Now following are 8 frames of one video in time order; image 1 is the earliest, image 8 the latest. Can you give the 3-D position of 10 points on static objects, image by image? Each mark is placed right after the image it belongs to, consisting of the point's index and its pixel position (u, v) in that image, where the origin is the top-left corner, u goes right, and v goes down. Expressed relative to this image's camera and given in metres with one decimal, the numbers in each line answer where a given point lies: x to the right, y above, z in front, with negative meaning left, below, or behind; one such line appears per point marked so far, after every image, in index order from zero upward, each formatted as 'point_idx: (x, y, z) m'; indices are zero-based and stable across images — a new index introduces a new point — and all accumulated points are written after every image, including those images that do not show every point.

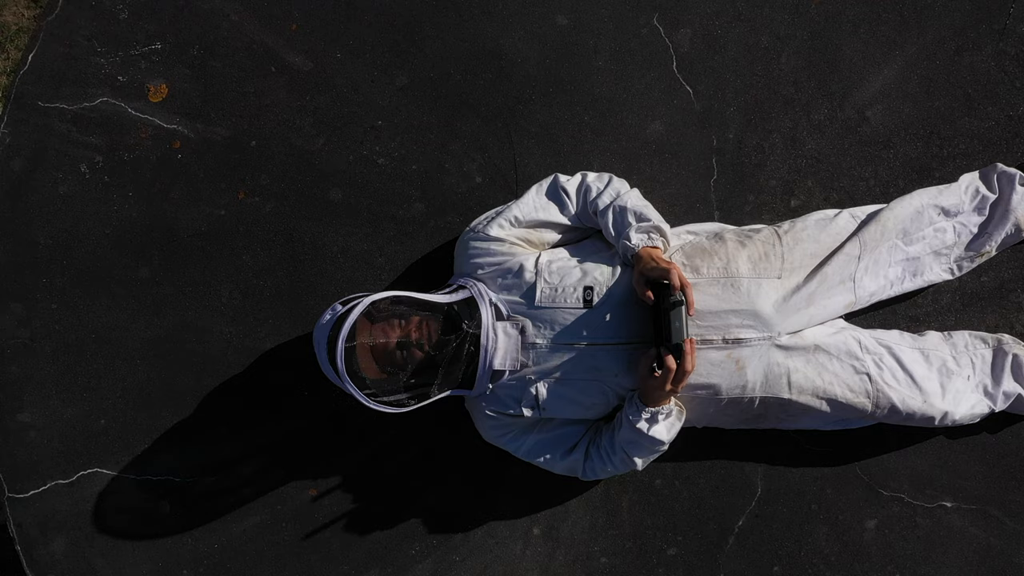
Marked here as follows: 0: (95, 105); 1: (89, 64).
0: (-1.3, +0.6, +1.5) m
1: (-1.3, +0.7, +1.5) m
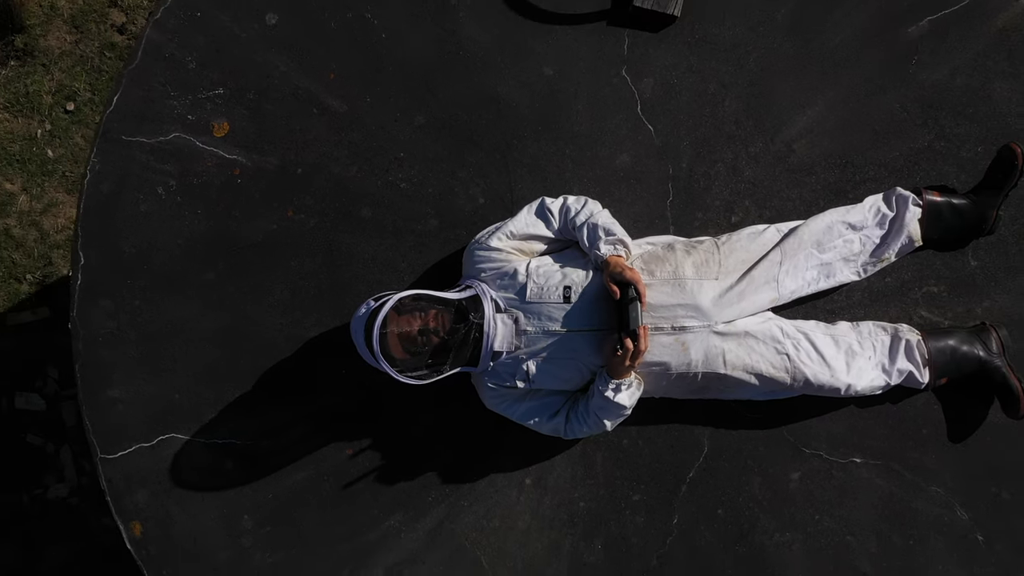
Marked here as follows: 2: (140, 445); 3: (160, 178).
0: (-1.3, +0.6, +1.9) m
1: (-1.3, +0.7, +1.9) m
2: (-1.4, -0.6, +1.8) m
3: (-1.3, +0.4, +1.9) m
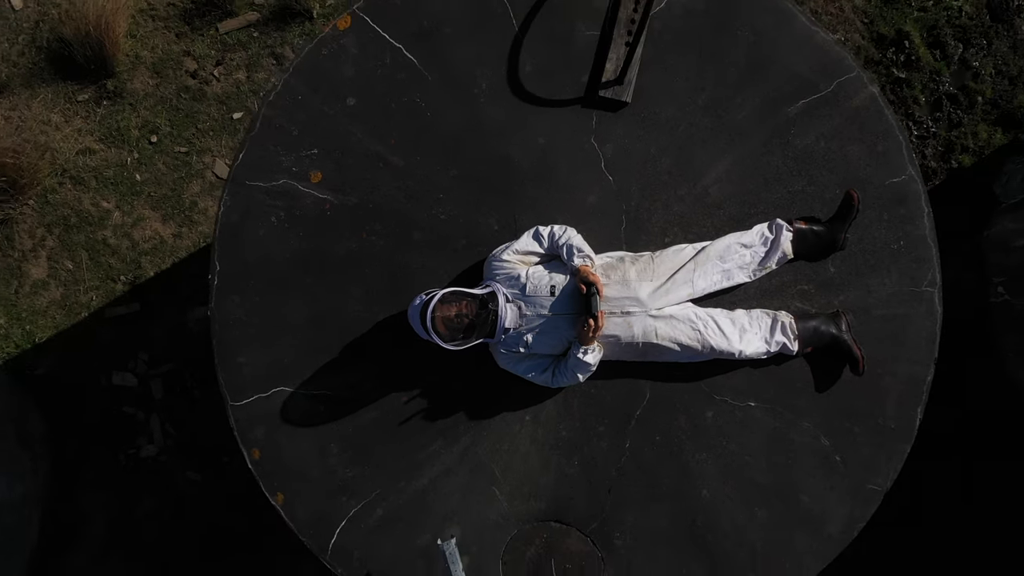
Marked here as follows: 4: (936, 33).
0: (-1.3, +0.6, +2.7) m
1: (-1.3, +0.7, +2.7) m
2: (-1.4, -0.6, +2.7) m
3: (-1.3, +0.4, +2.7) m
4: (+3.9, +2.4, +4.6) m
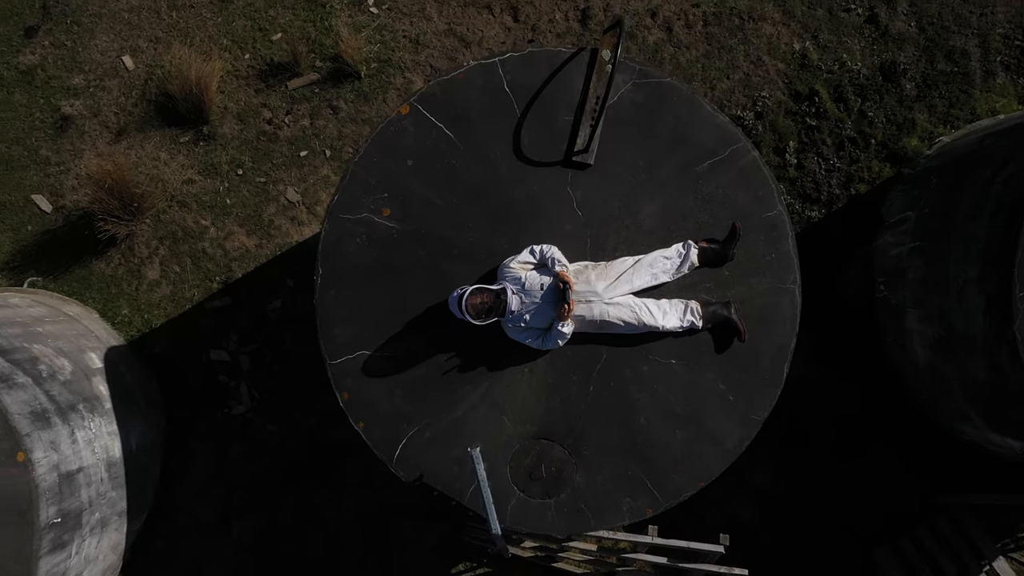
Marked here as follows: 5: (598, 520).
0: (-1.2, +0.6, +4.1) m
1: (-1.3, +0.7, +4.1) m
2: (-1.3, -0.5, +4.1) m
3: (-1.3, +0.4, +4.1) m
4: (+3.9, +2.4, +5.9) m
5: (+0.7, -1.8, +4.0) m
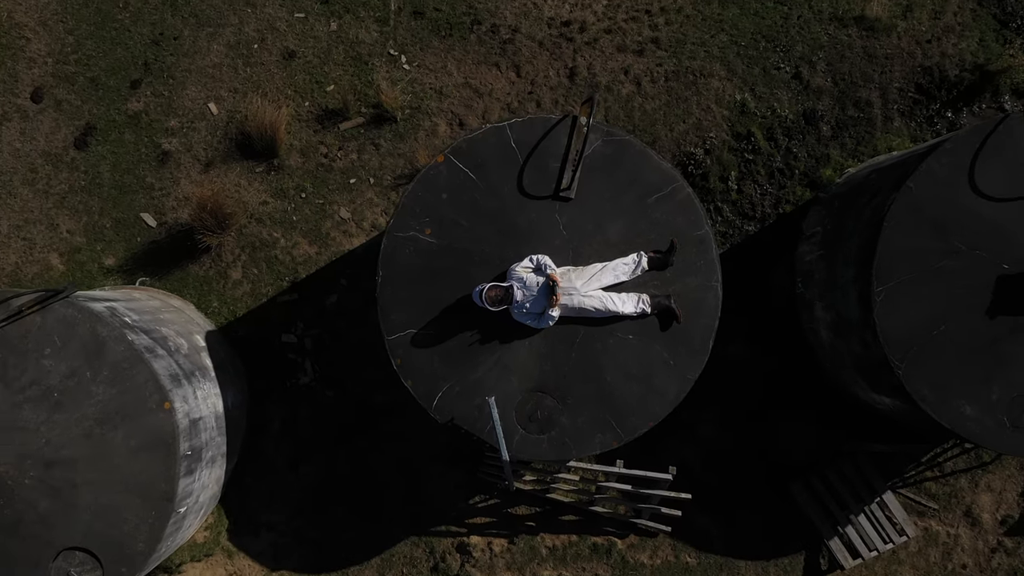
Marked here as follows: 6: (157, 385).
0: (-1.2, +0.6, +5.8) m
1: (-1.2, +0.8, +5.8) m
2: (-1.3, -0.5, +5.7) m
3: (-1.2, +0.5, +5.8) m
4: (+4.0, +2.4, +7.6) m
5: (+0.7, -1.8, +5.6) m
6: (-4.2, -1.1, +5.9) m
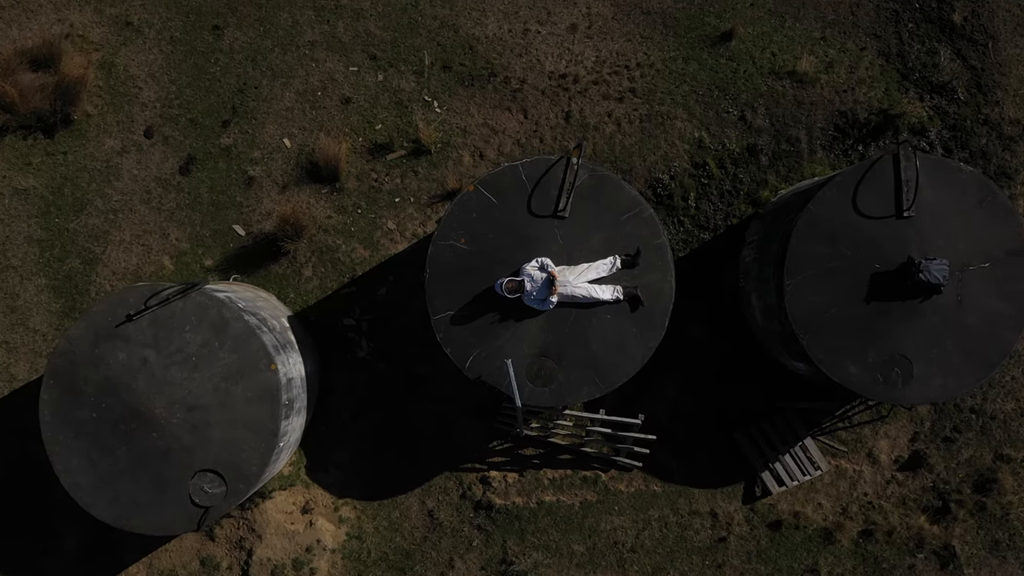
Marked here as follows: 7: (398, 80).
0: (-1.0, +0.7, +8.0) m
1: (-1.0, +0.9, +8.0) m
2: (-1.1, -0.4, +7.9) m
3: (-1.0, +0.6, +8.0) m
4: (+4.2, +2.5, +9.8) m
5: (+0.9, -1.7, +7.8) m
6: (-4.0, -1.0, +8.1) m
7: (-2.4, +4.3, +10.3) m
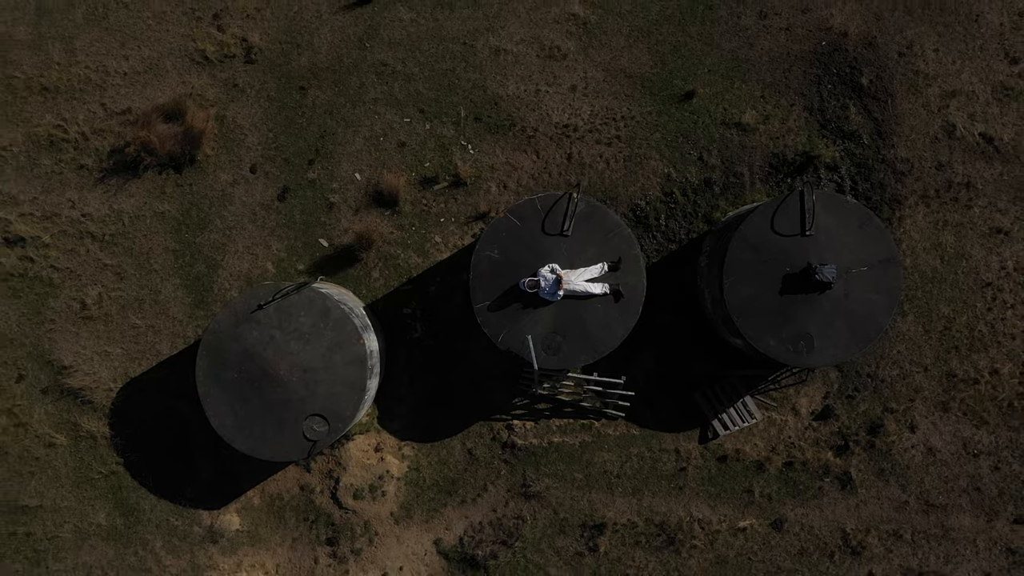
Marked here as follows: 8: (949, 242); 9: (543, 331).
0: (-0.6, +0.8, +11.2) m
1: (-0.6, +0.9, +11.3) m
2: (-0.7, -0.4, +11.2) m
3: (-0.6, +0.6, +11.2) m
4: (+4.6, +2.6, +13.1) m
5: (+1.4, -1.7, +11.1) m
6: (-3.5, -1.0, +11.4) m
7: (-1.9, +4.3, +13.5) m
8: (+11.3, +1.2, +12.9) m
9: (+0.7, -1.0, +11.1) m
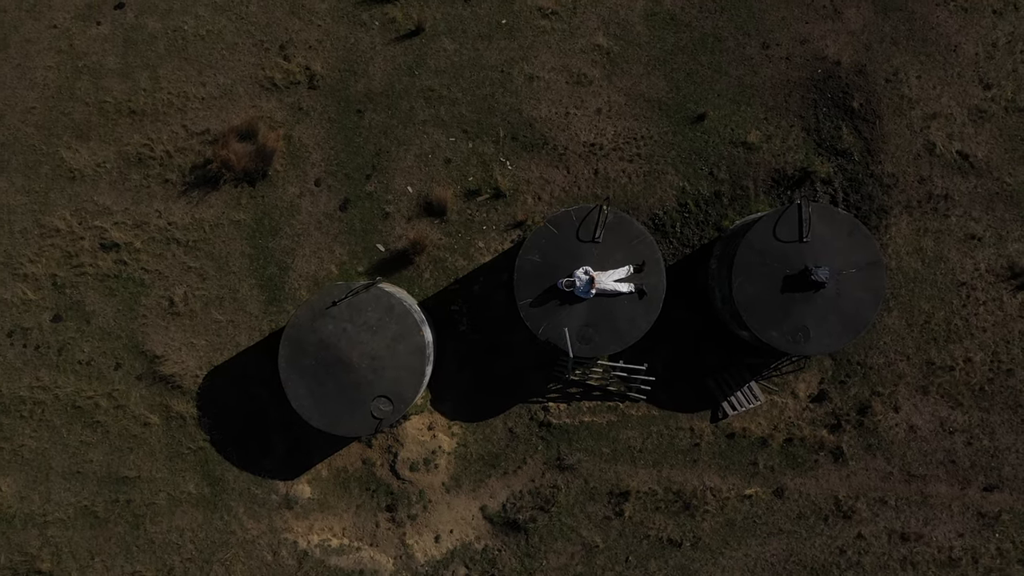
0: (+0.4, +0.8, +13.1) m
1: (+0.4, +0.9, +13.1) m
2: (+0.3, -0.3, +13.0) m
3: (+0.4, +0.7, +13.1) m
4: (+5.6, +2.6, +14.9) m
5: (+2.4, -1.6, +13.0) m
6: (-2.5, -1.0, +13.2) m
7: (-0.9, +4.4, +15.4) m
8: (+12.3, +1.2, +14.7) m
9: (+1.7, -0.9, +13.0) m
